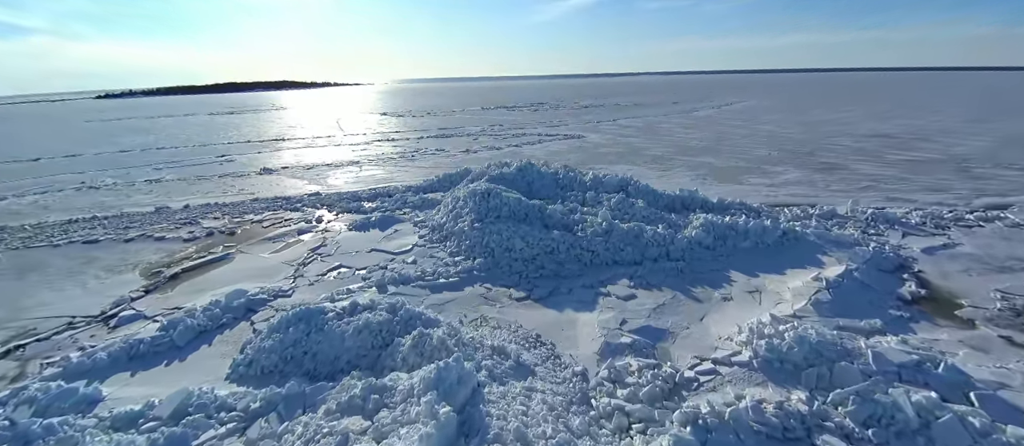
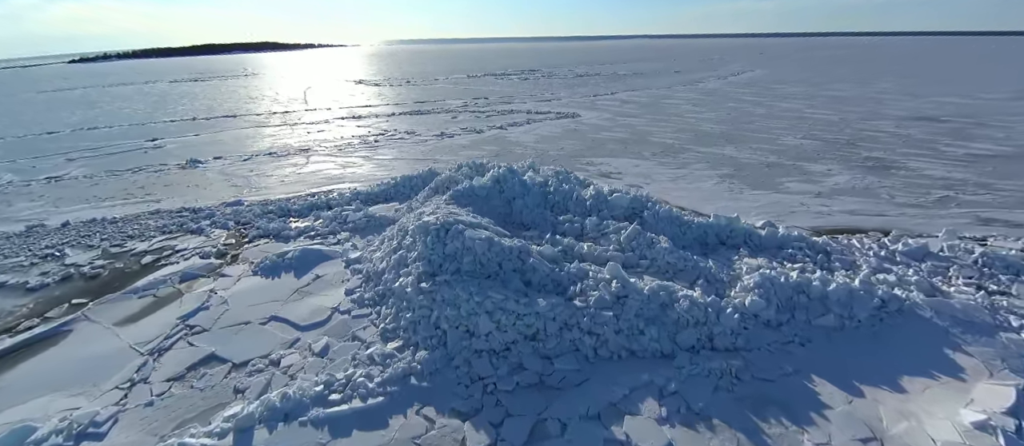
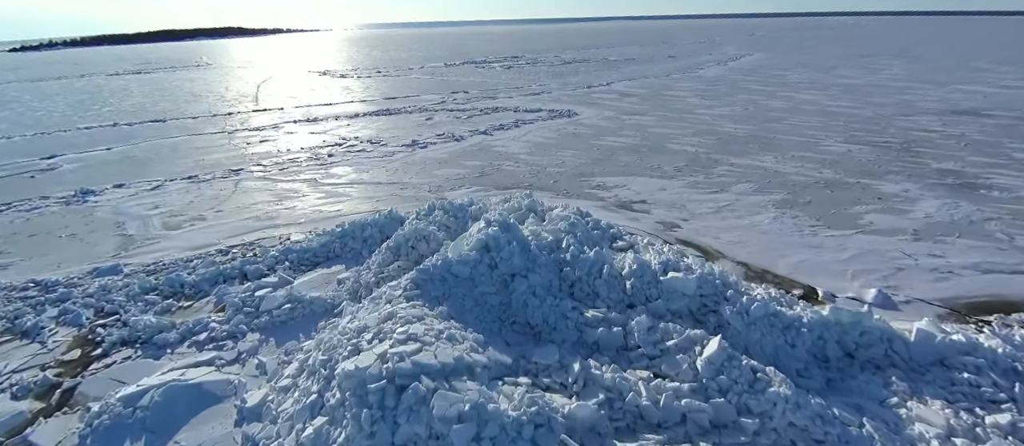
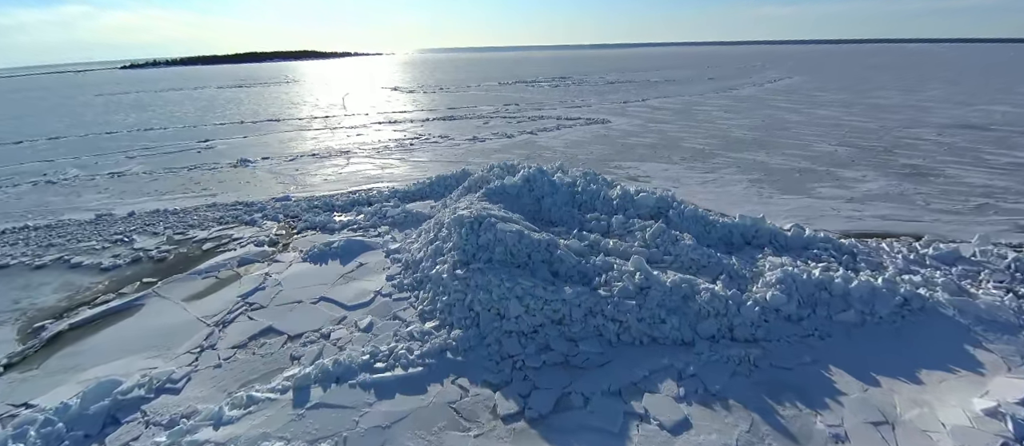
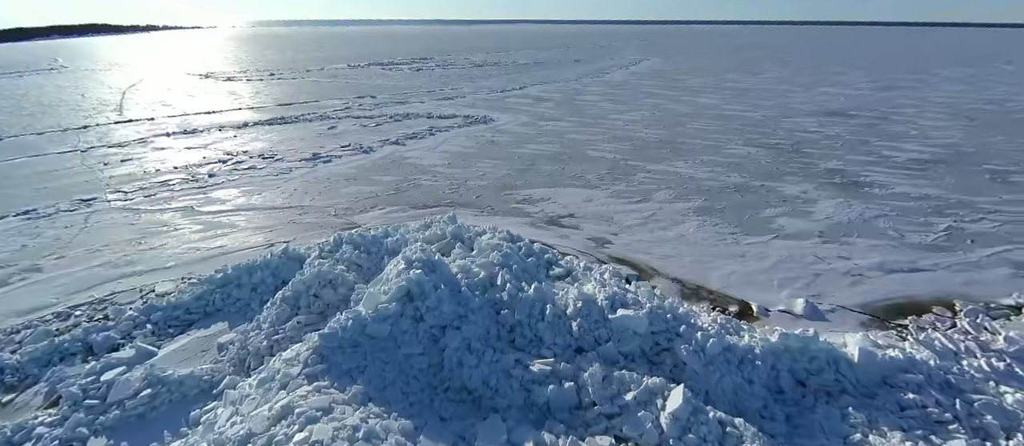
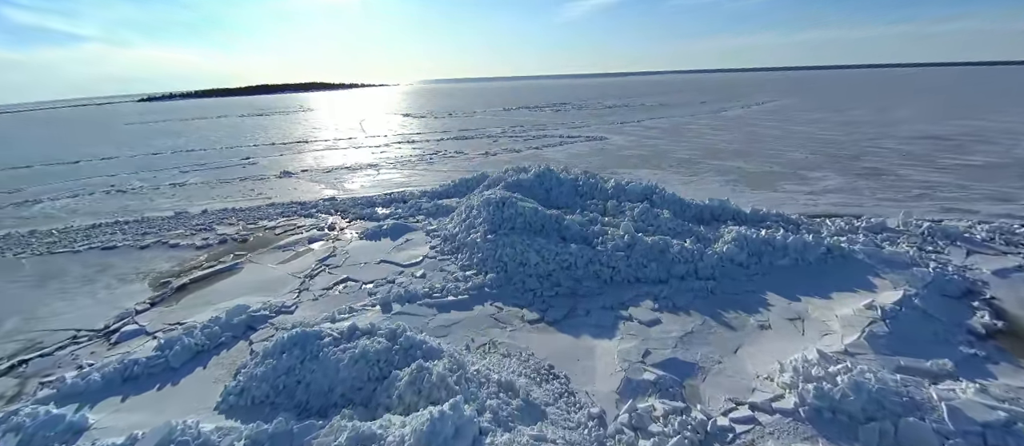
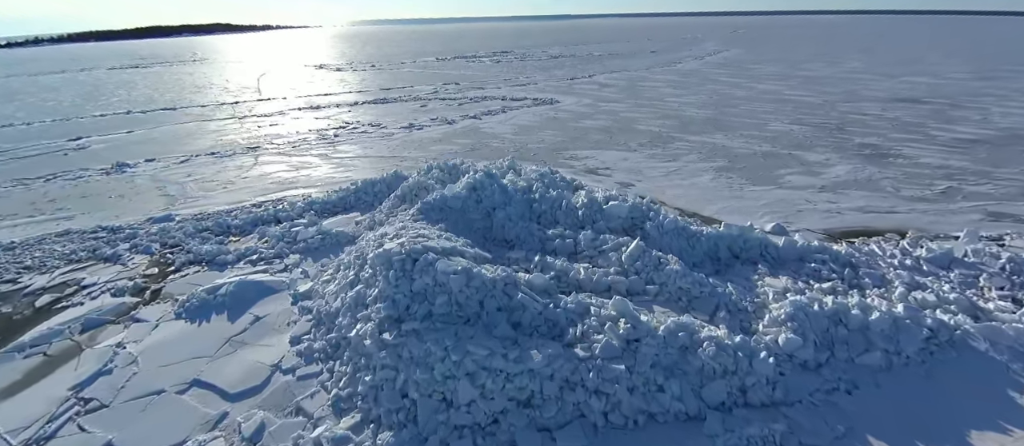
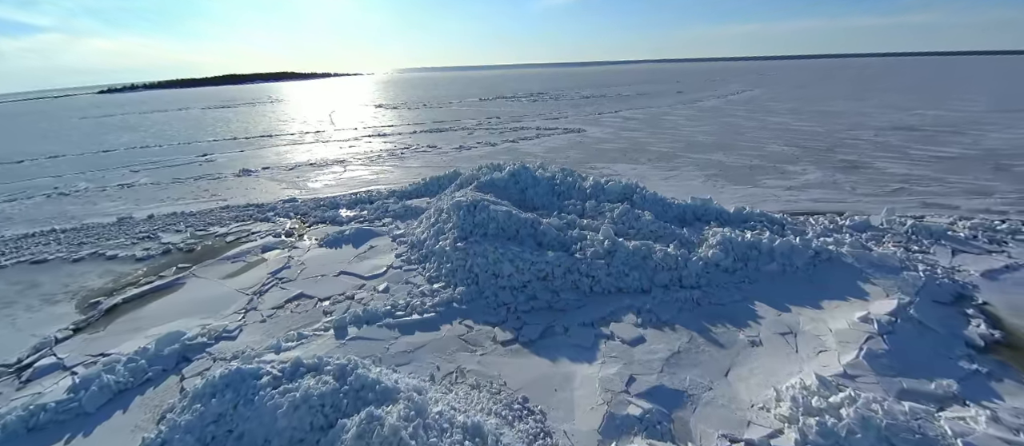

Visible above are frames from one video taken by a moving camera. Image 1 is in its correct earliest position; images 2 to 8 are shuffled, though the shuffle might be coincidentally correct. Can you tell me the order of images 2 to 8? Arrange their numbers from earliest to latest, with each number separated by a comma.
6, 8, 4, 2, 7, 3, 5
